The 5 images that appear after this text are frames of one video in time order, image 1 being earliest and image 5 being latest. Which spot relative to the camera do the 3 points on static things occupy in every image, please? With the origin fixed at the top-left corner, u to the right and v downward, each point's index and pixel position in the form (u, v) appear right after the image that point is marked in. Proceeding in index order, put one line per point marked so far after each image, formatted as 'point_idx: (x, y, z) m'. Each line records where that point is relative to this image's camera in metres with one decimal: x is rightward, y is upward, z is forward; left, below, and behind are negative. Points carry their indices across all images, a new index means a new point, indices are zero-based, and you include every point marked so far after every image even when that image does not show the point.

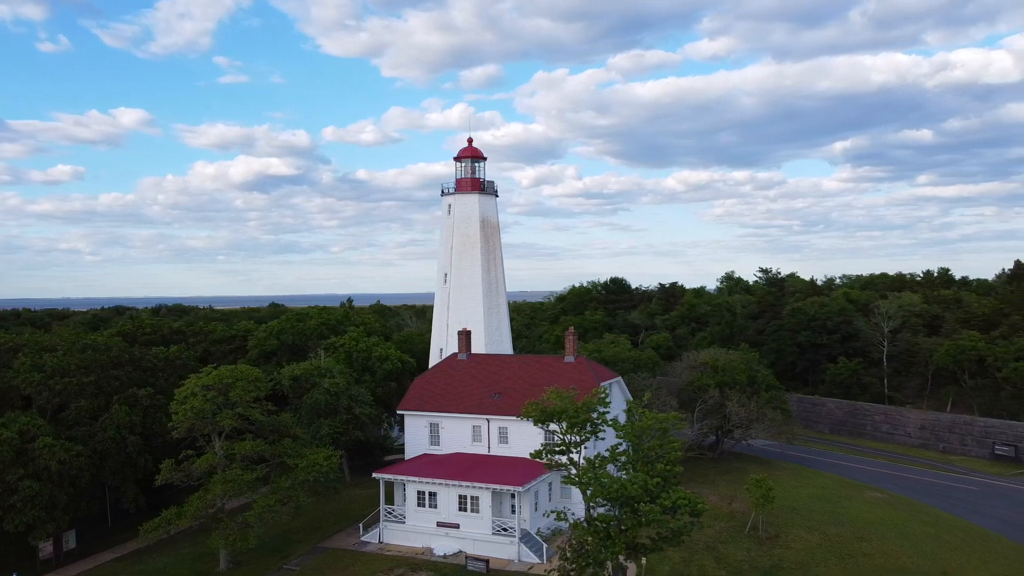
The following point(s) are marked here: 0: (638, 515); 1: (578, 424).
0: (+3.3, -5.5, +16.3) m
1: (+2.0, -3.7, +18.6) m
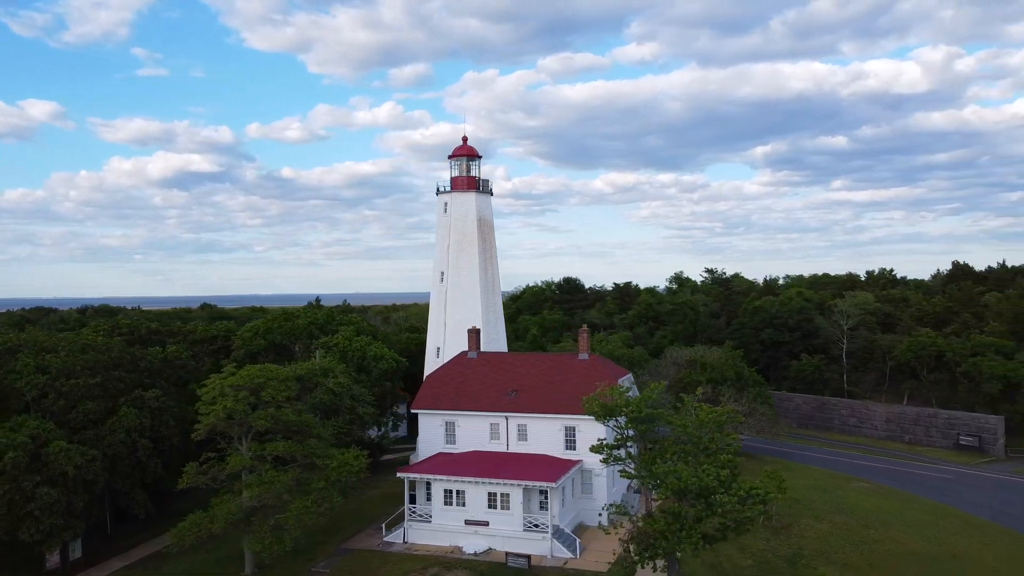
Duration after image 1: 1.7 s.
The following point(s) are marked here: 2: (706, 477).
0: (+5.1, -5.3, +16.7) m
1: (+3.6, -3.6, +18.9) m
2: (+4.9, -4.6, +16.8) m
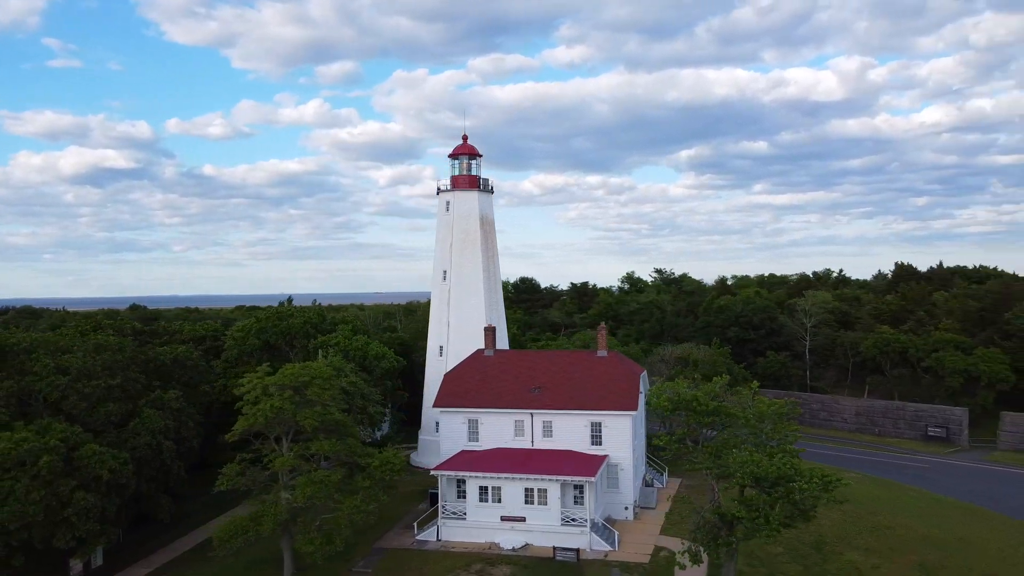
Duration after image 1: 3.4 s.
0: (+7.1, -5.3, +17.4) m
1: (+5.5, -3.5, +19.5) m
2: (+6.9, -4.6, +17.5) m
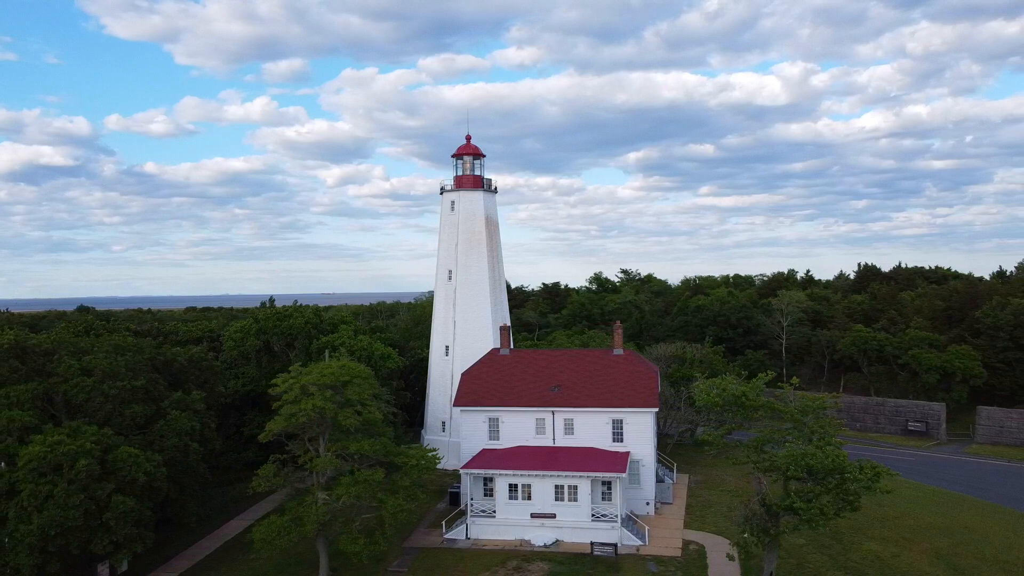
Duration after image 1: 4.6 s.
0: (+8.7, -5.2, +18.1) m
1: (+6.9, -3.5, +20.0) m
2: (+8.5, -4.5, +18.1) m
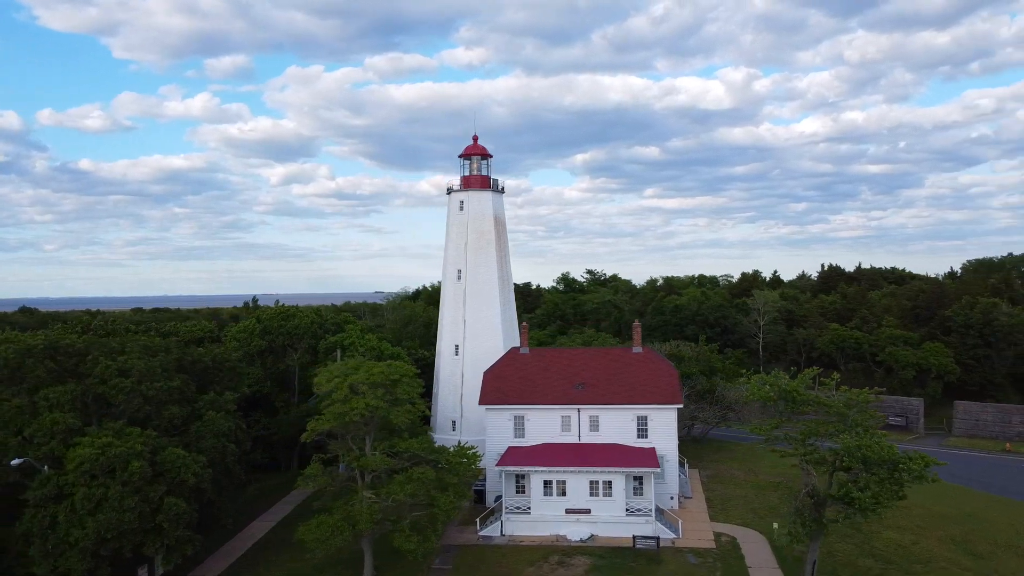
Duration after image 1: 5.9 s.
0: (+10.5, -5.2, +19.0) m
1: (+8.6, -3.5, +20.8) m
2: (+10.3, -4.5, +19.0) m
